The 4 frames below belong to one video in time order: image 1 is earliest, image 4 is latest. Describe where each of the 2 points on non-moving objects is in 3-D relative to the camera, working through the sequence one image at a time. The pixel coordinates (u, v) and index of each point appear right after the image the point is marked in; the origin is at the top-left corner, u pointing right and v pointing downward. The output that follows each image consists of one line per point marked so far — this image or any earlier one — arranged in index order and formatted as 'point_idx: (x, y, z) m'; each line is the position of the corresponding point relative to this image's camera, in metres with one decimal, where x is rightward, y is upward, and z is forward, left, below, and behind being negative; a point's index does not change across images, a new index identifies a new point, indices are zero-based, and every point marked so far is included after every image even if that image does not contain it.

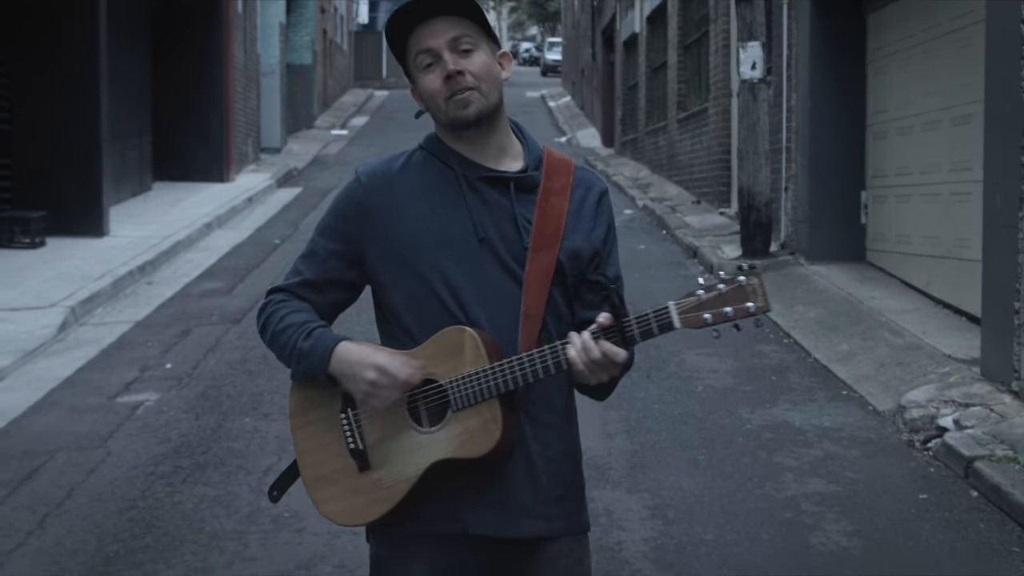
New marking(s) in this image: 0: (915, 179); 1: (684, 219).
0: (+1.9, +0.5, +9.3) m
1: (+1.2, +0.5, +13.6) m
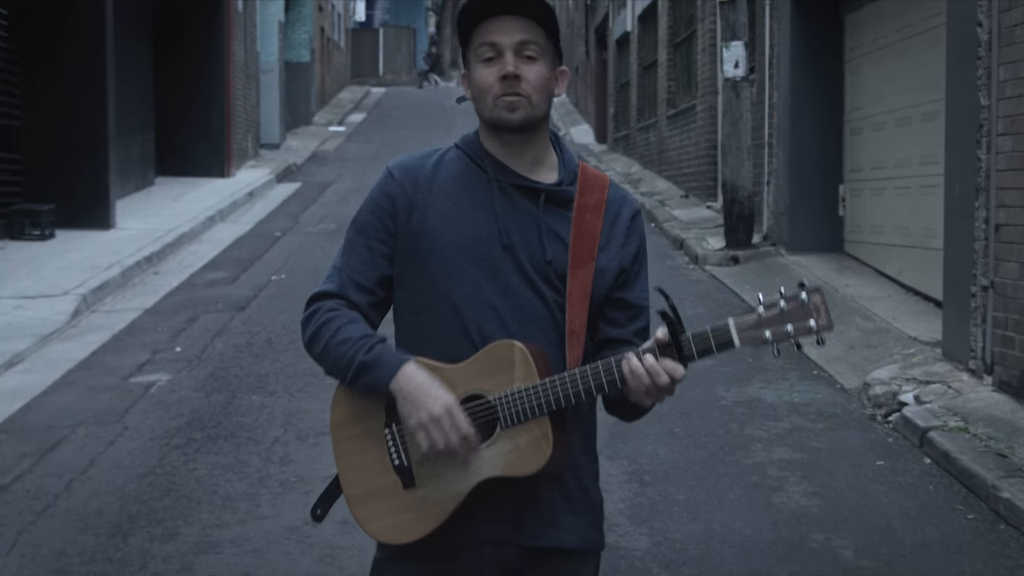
0: (+1.9, +0.6, +9.7) m
1: (+1.2, +0.5, +14.1) m
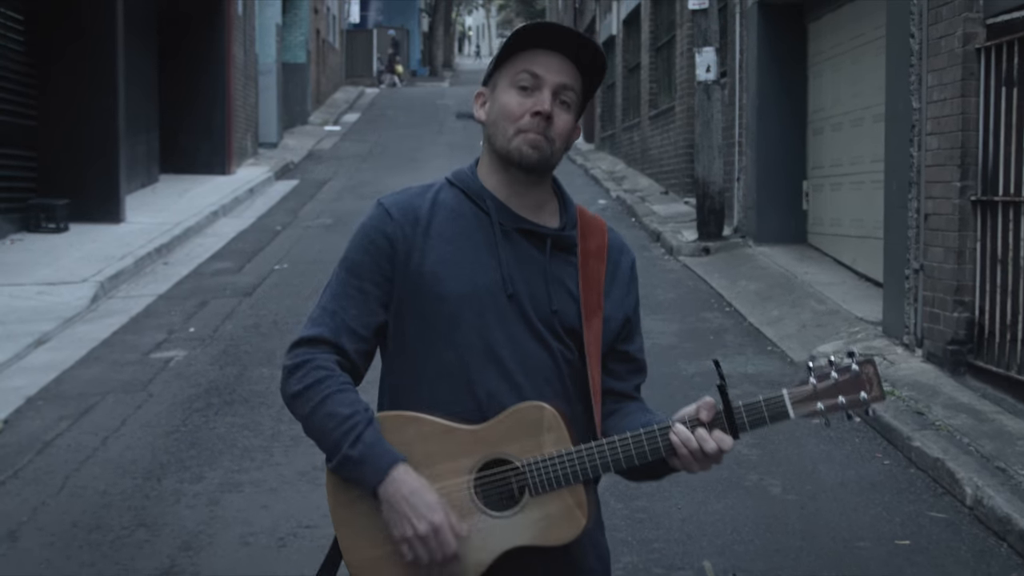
0: (+1.8, +0.6, +10.5) m
1: (+1.1, +0.6, +14.9) m
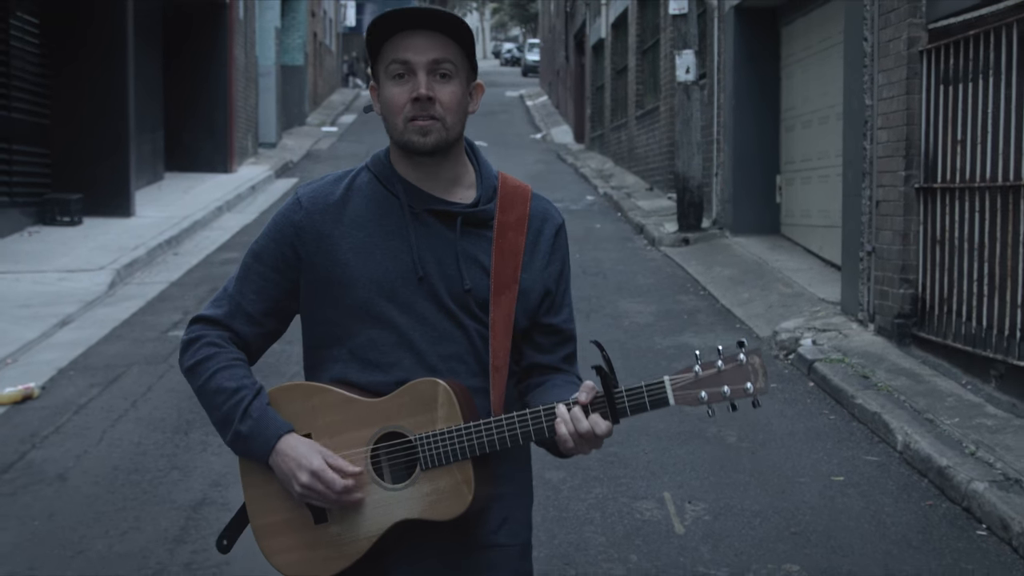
0: (+1.8, +0.7, +11.3) m
1: (+1.0, +0.7, +15.7) m
